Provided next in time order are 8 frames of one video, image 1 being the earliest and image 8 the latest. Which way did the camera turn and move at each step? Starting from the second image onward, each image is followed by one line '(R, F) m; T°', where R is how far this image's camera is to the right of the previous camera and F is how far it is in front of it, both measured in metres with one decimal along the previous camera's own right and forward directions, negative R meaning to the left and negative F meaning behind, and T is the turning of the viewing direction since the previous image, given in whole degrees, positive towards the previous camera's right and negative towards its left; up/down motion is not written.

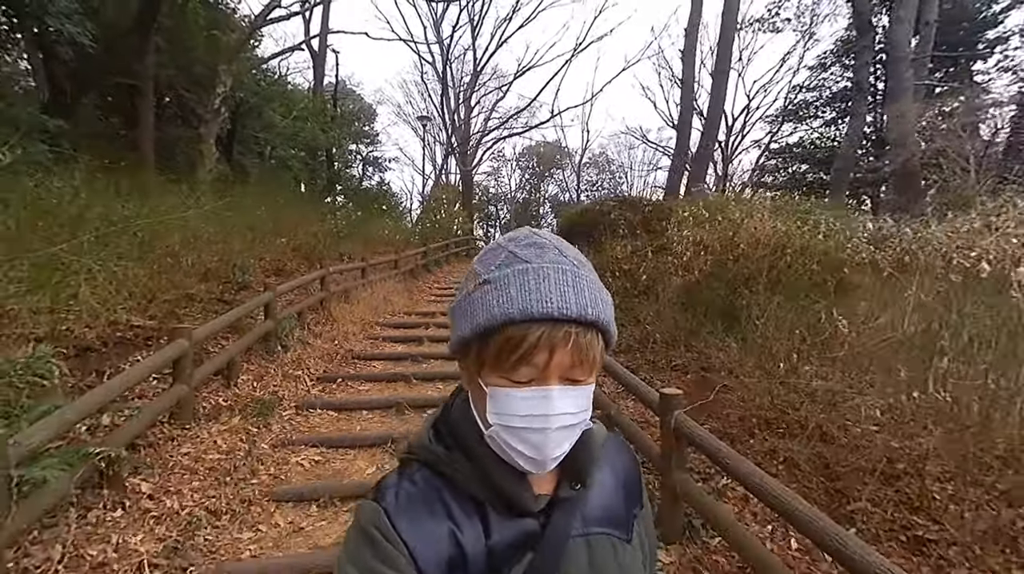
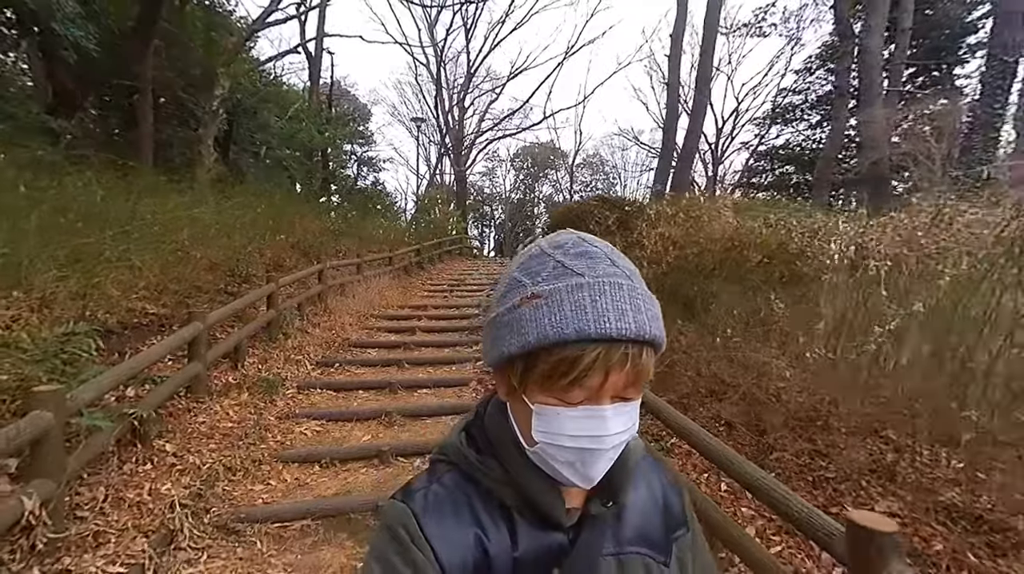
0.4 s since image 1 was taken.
(+0.2, -0.5) m; +1°
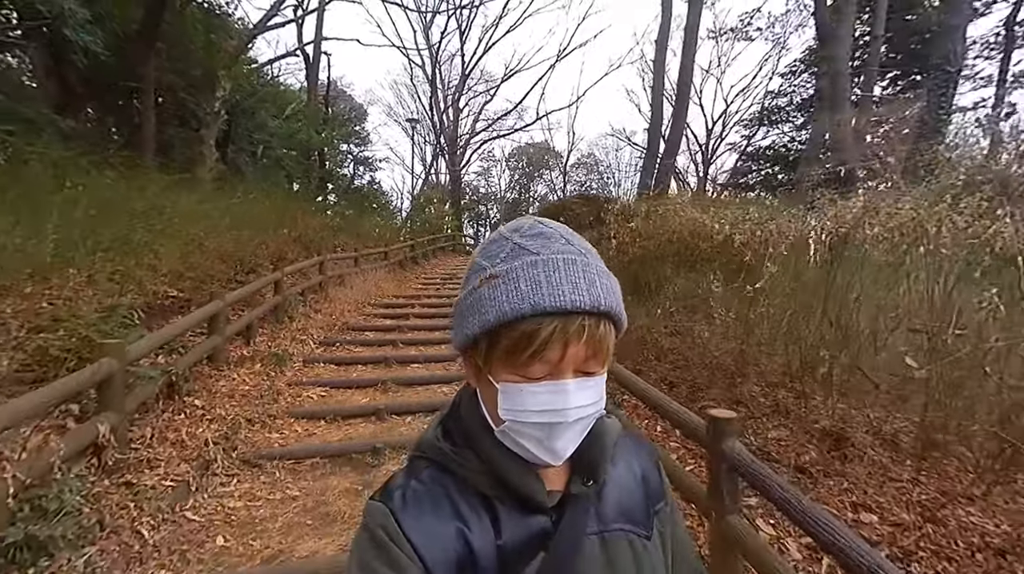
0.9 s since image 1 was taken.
(+0.2, -0.7) m; +1°
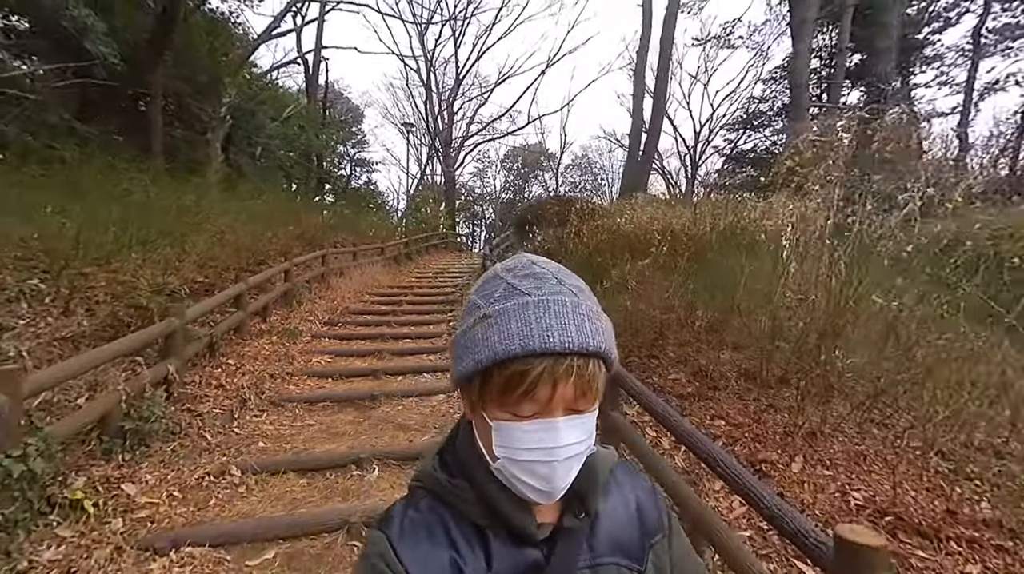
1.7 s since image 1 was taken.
(+0.3, -1.1) m; 0°
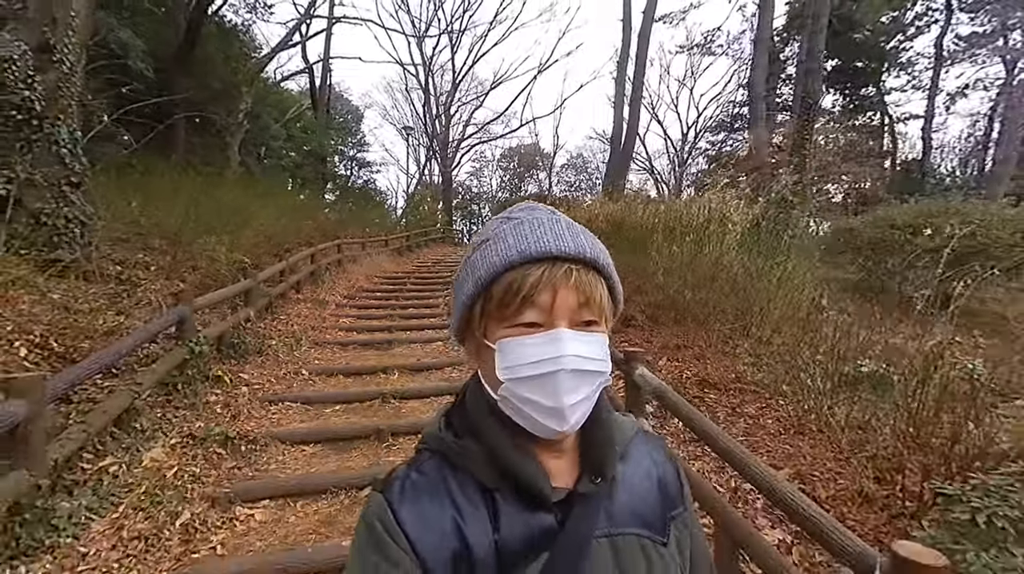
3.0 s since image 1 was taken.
(+0.3, -1.8) m; 0°
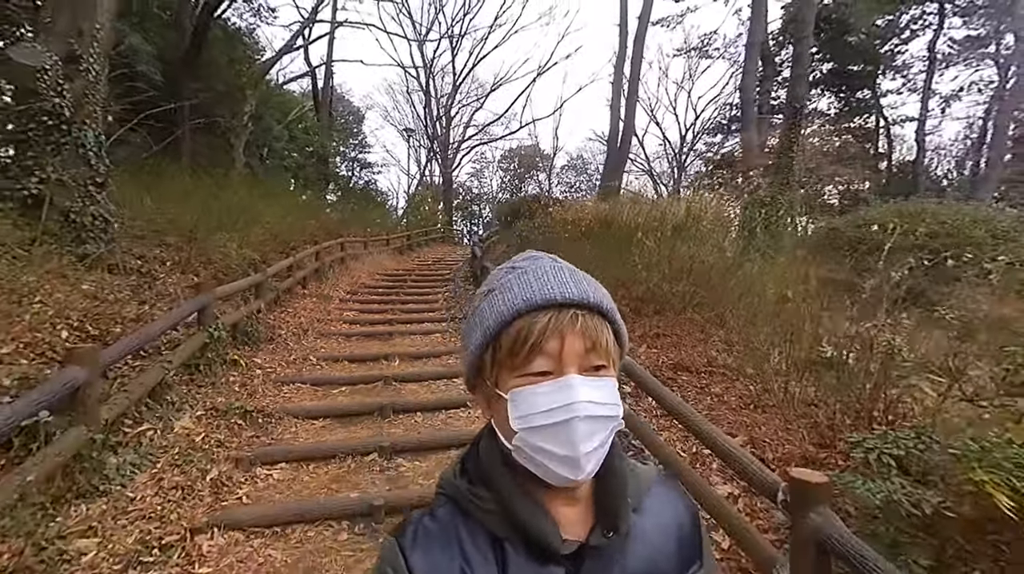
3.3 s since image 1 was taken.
(+0.1, -0.4) m; 0°
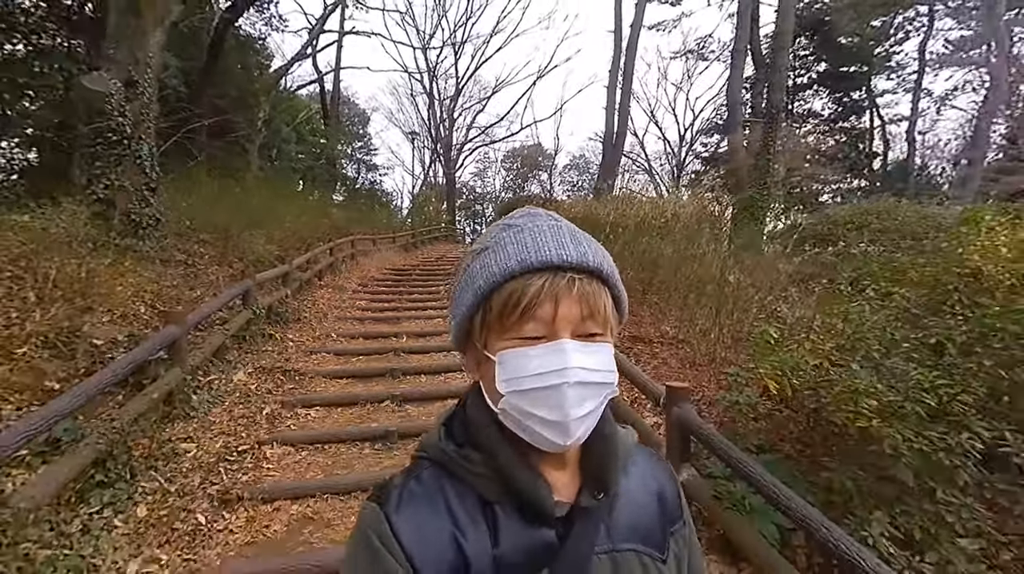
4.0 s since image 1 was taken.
(+0.2, -1.0) m; -1°
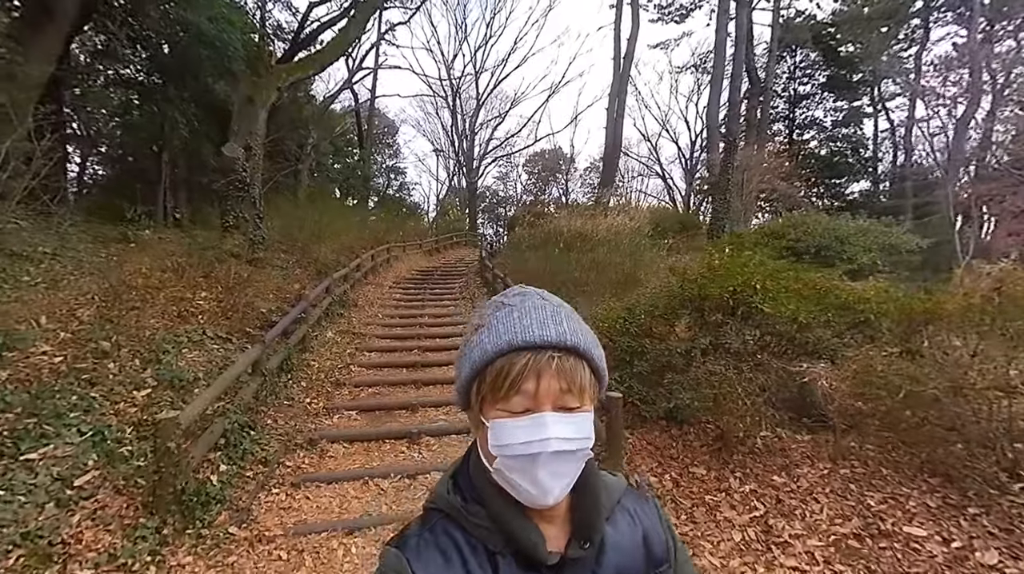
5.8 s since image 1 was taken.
(+0.9, -3.2) m; -4°
